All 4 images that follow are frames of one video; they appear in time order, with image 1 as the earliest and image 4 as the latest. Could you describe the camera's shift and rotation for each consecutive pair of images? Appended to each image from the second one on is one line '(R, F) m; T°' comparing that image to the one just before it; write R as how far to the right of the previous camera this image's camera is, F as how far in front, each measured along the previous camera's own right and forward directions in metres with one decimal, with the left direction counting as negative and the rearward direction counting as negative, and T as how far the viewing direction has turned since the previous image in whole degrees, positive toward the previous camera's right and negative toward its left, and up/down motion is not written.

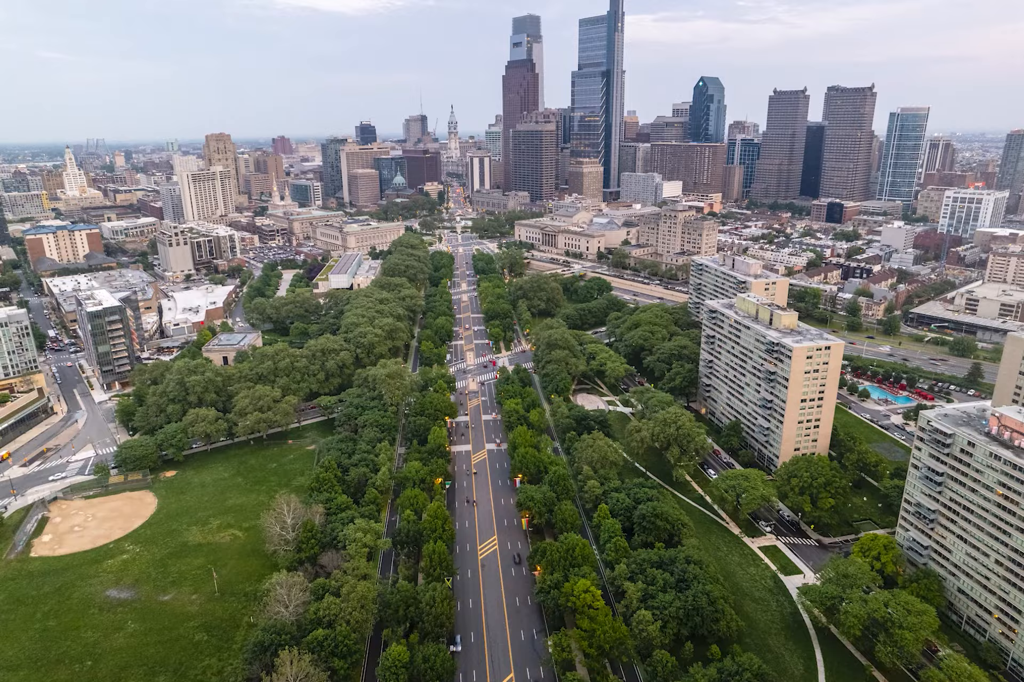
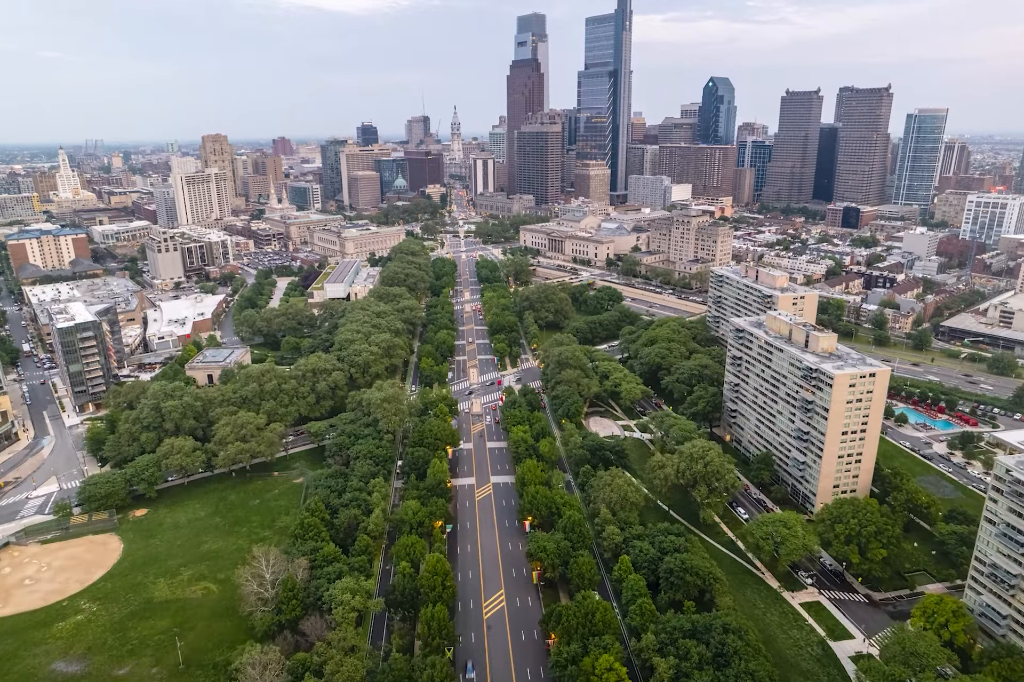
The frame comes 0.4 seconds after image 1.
(-1.0, +9.4) m; 0°
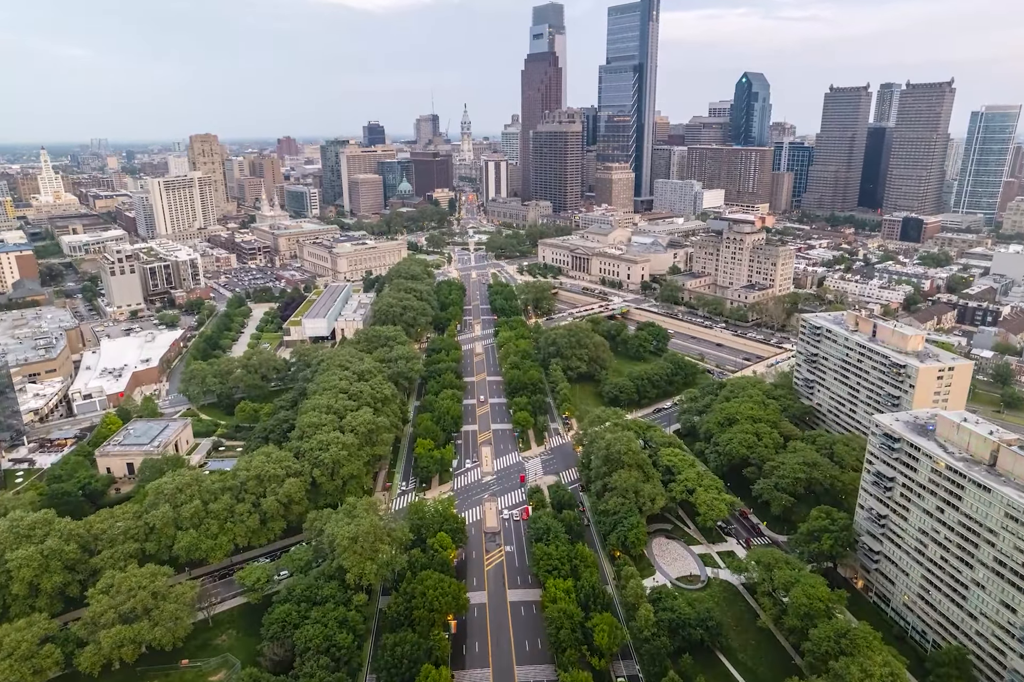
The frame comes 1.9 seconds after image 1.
(-3.6, +33.2) m; -1°
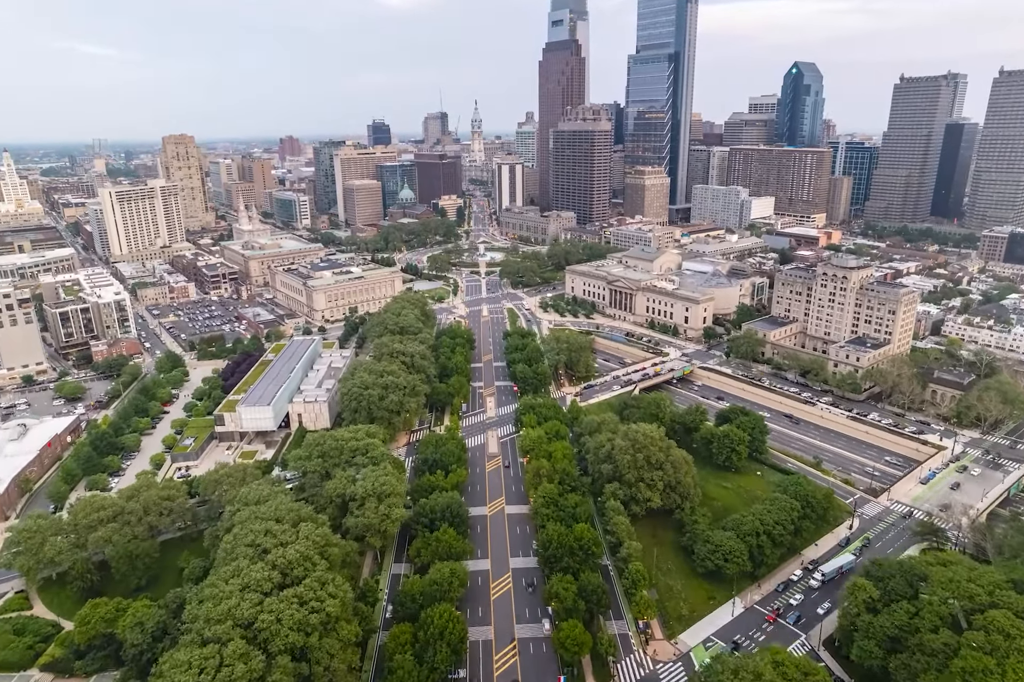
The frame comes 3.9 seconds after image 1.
(-3.9, +44.8) m; -1°
